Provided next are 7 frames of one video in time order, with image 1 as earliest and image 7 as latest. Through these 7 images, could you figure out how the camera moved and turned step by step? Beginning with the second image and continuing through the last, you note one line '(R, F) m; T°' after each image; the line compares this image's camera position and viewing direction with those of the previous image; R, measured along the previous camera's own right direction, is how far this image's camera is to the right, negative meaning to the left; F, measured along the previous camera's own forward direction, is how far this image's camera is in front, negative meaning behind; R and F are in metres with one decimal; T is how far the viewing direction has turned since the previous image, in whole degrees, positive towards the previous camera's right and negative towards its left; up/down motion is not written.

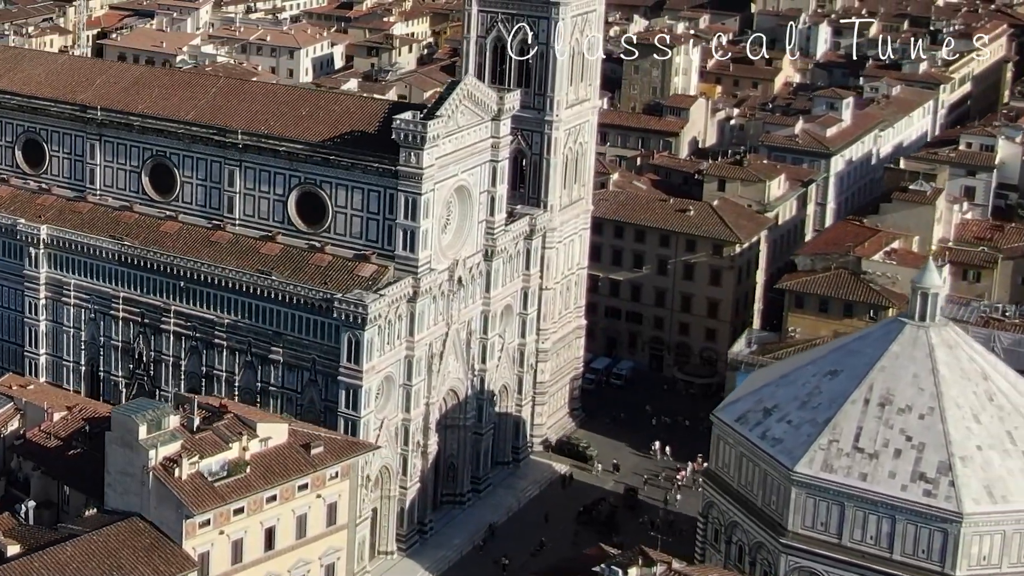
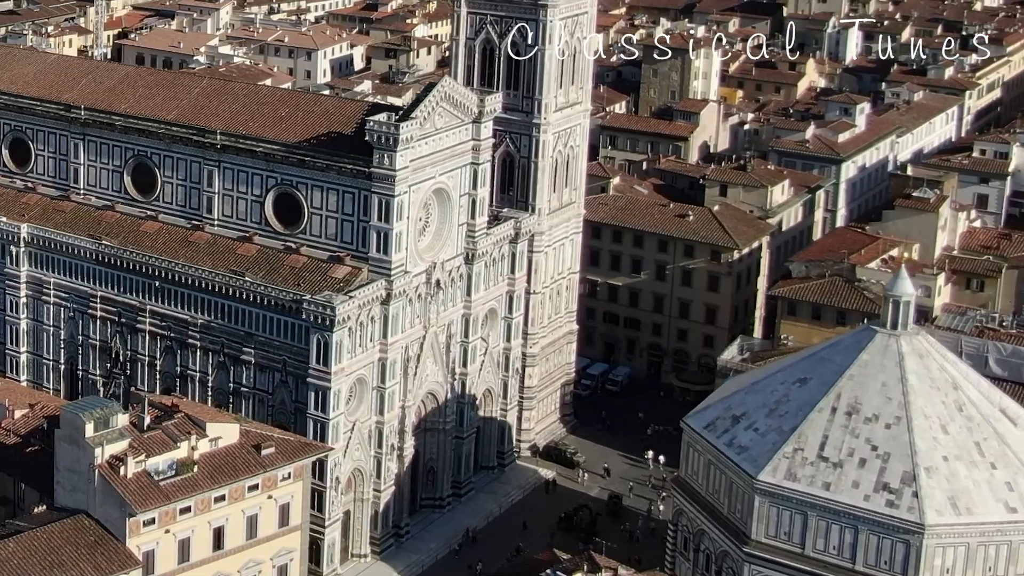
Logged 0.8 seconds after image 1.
(+2.9, +0.3) m; -2°
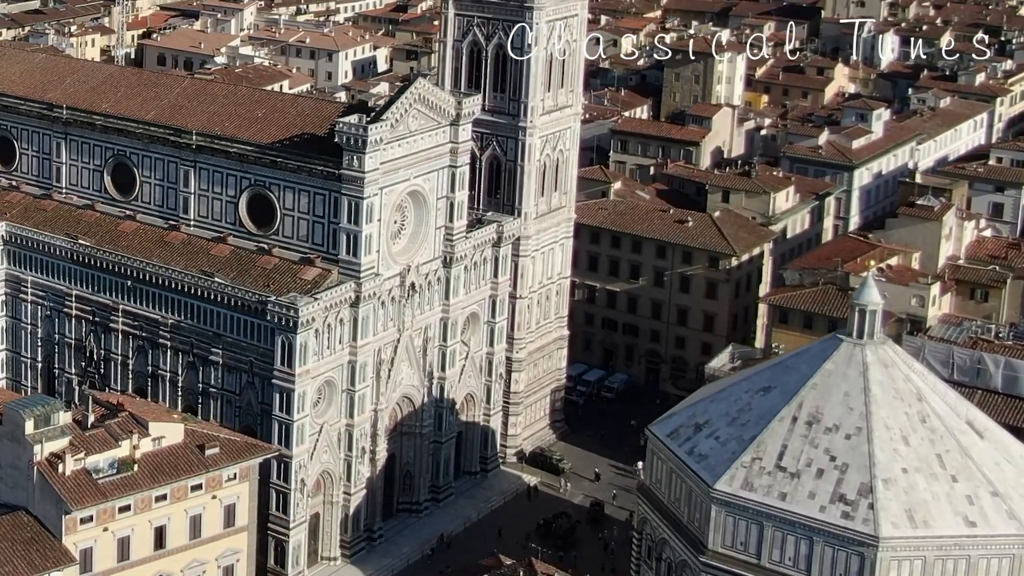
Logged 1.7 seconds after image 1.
(+3.3, +0.5) m; -2°
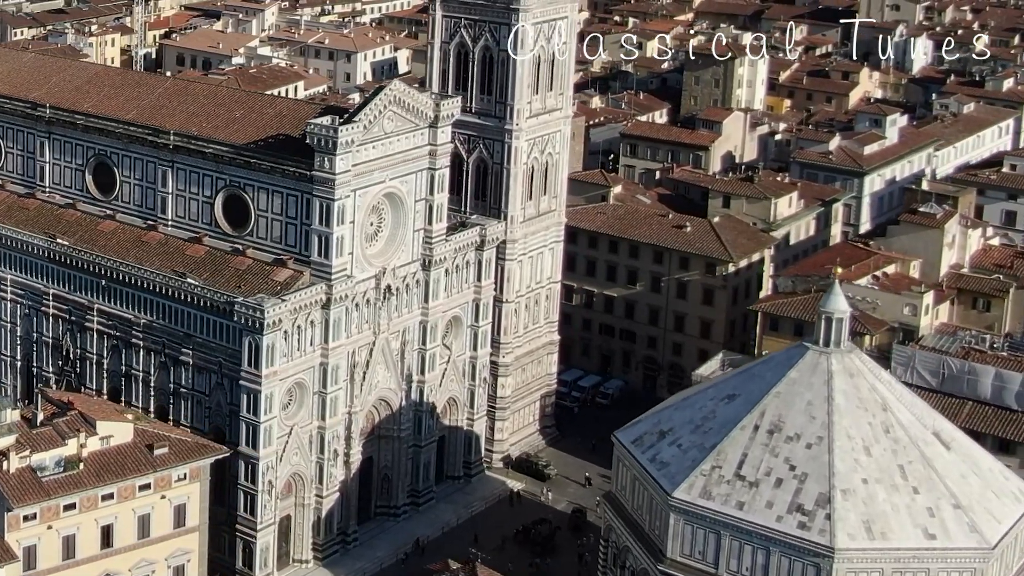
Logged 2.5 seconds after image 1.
(+3.0, +0.4) m; -2°
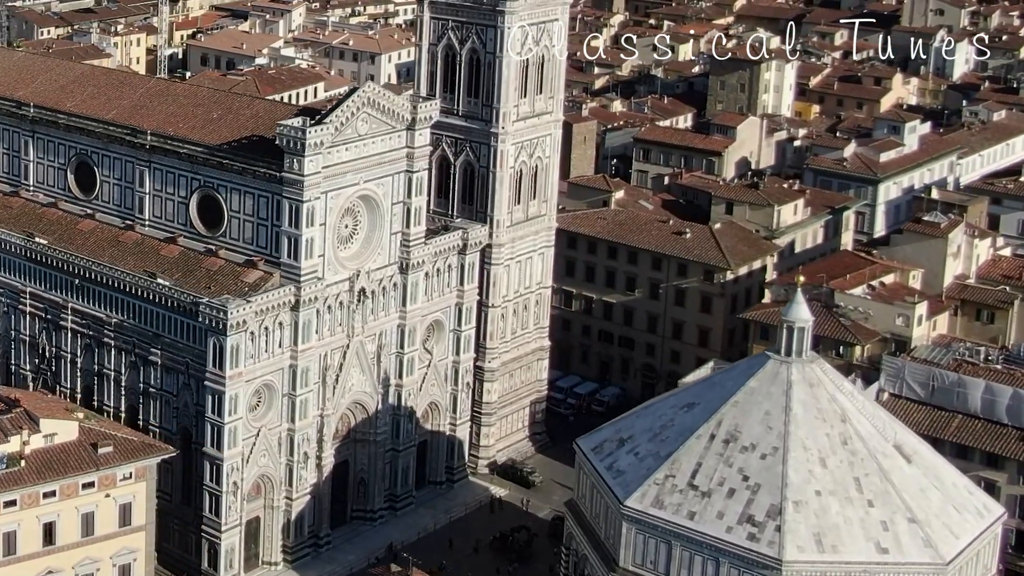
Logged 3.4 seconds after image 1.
(+3.5, +0.6) m; -3°
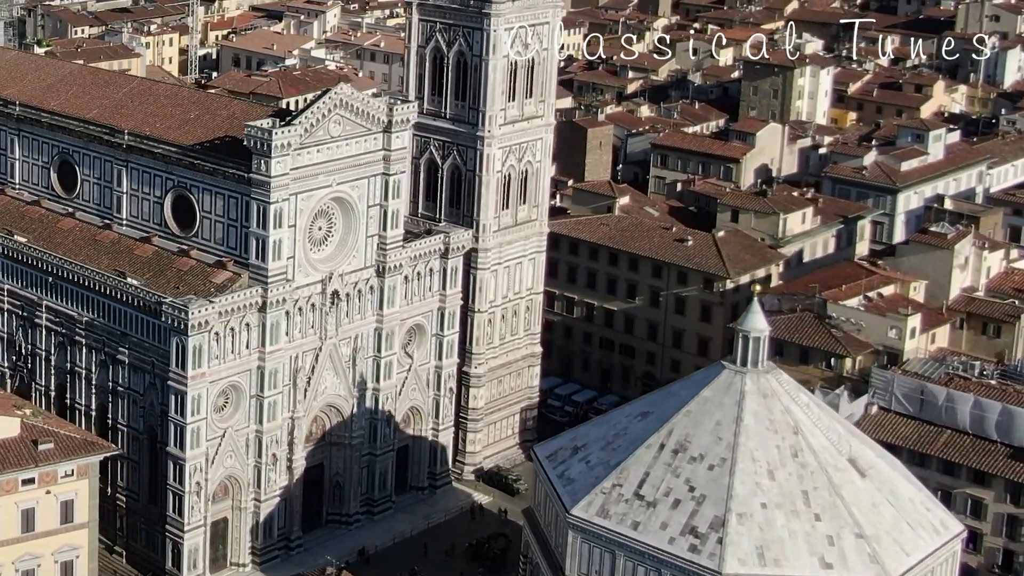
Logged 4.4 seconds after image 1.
(+4.0, +0.7) m; -3°
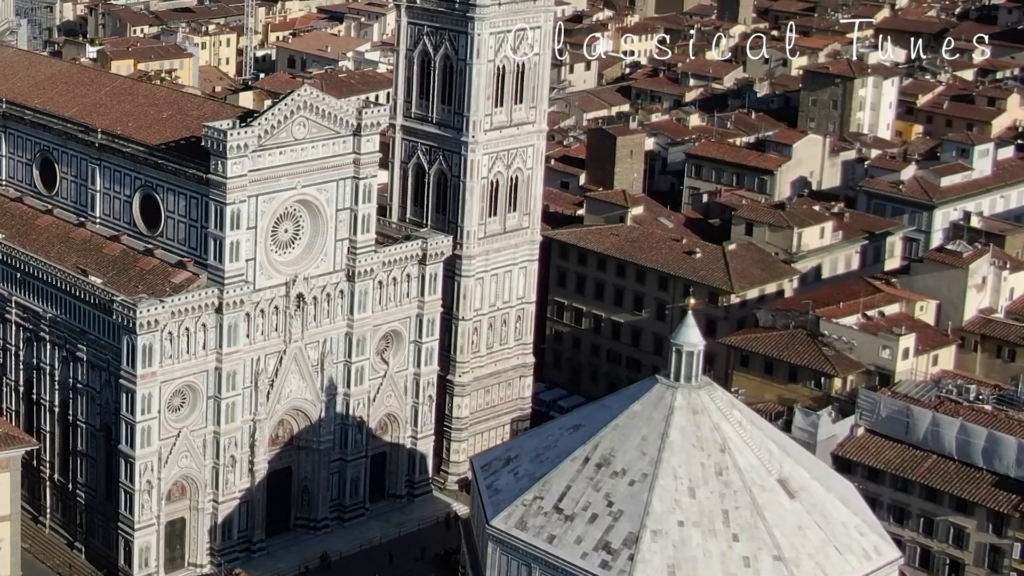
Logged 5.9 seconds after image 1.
(+6.2, +1.2) m; -5°
